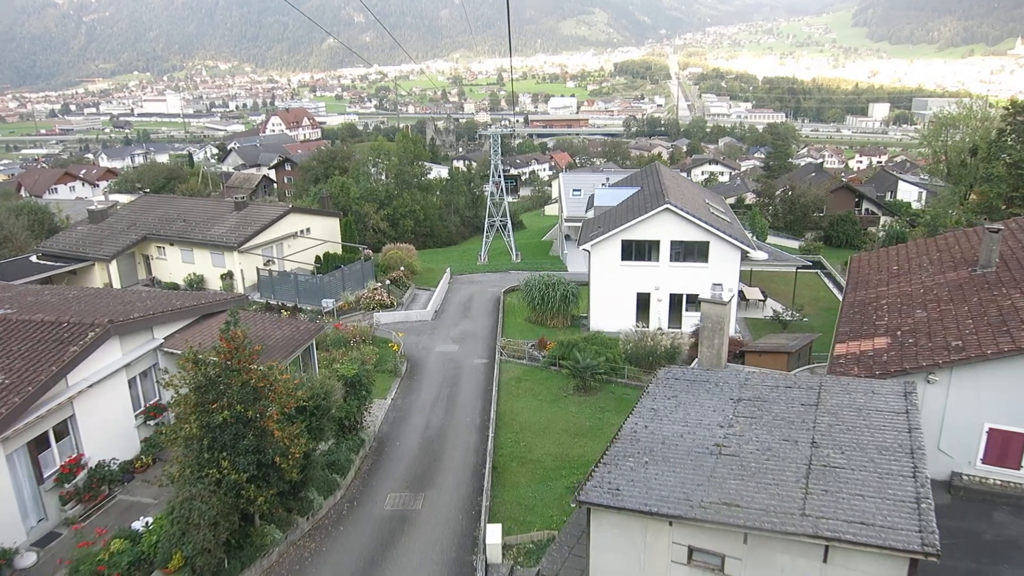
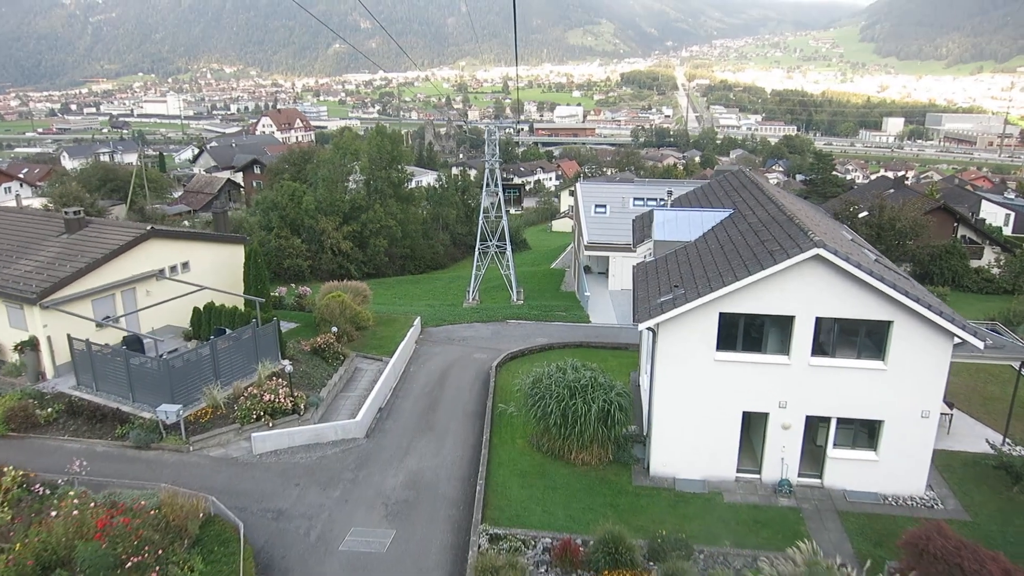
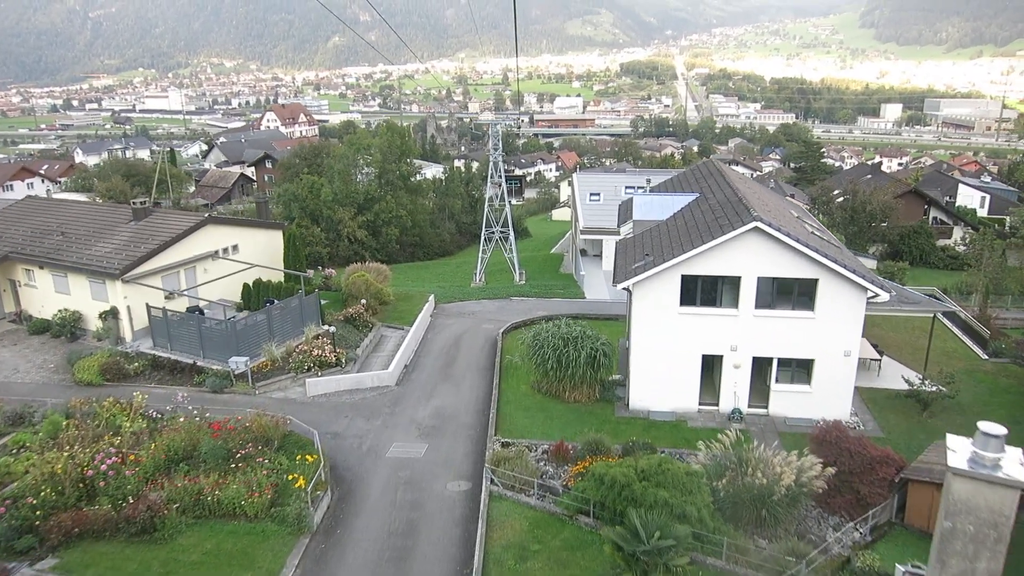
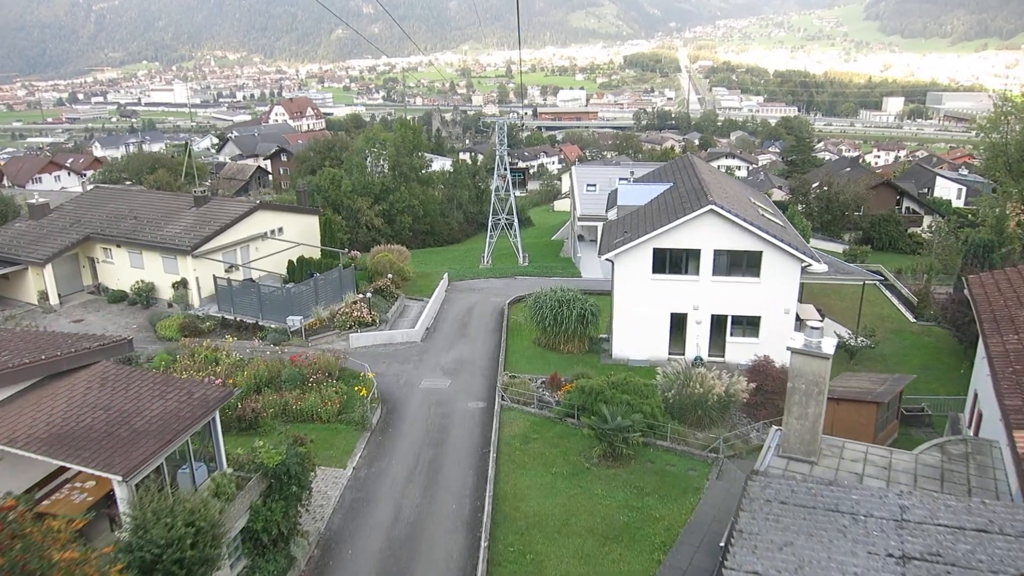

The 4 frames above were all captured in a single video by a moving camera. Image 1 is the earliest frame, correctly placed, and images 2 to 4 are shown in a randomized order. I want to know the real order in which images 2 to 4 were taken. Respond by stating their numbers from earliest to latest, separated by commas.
4, 3, 2
